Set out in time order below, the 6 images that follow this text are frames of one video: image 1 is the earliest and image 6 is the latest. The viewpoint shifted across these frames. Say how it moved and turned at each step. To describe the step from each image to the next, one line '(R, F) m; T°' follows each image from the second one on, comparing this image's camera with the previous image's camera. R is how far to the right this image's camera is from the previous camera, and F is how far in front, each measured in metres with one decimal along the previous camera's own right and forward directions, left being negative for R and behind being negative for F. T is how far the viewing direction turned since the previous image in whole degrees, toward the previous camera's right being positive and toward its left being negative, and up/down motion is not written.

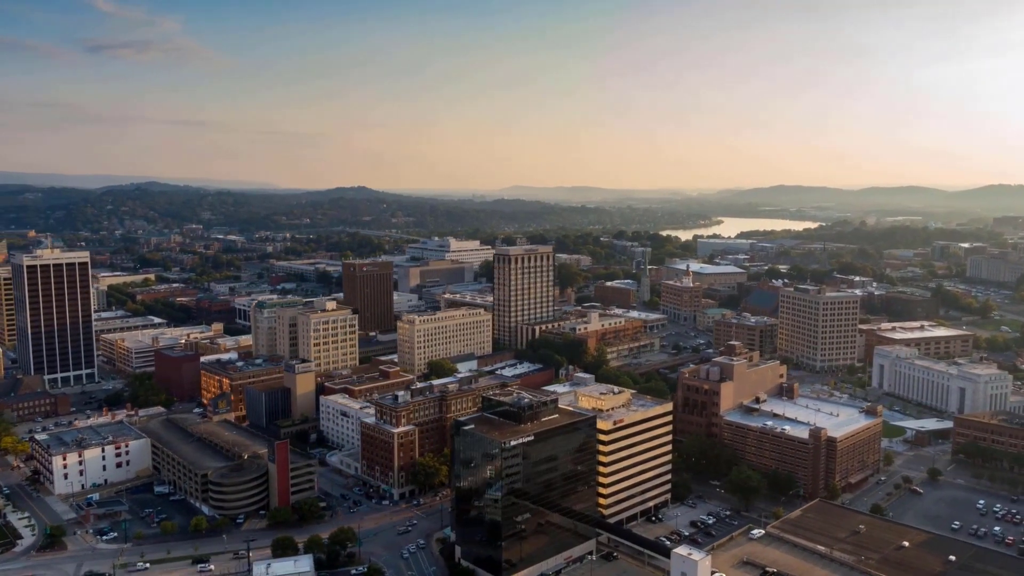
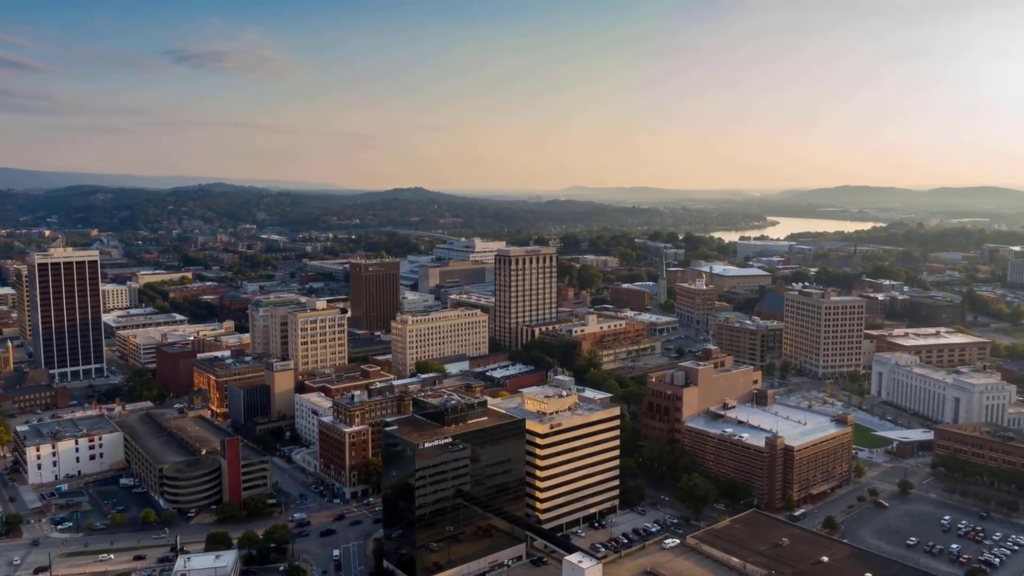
(+6.0, +0.4) m; -4°
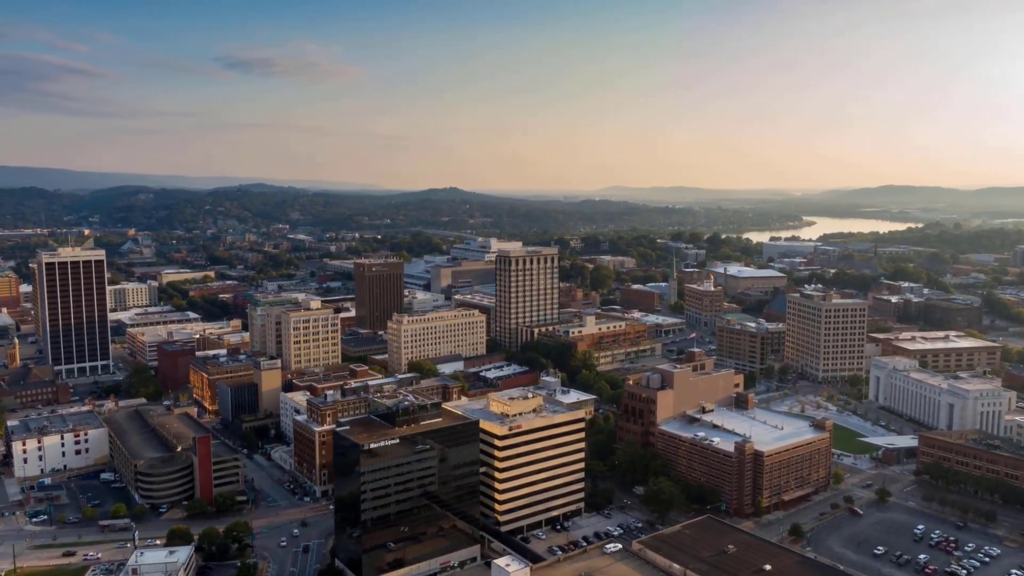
(+3.8, +0.2) m; -3°
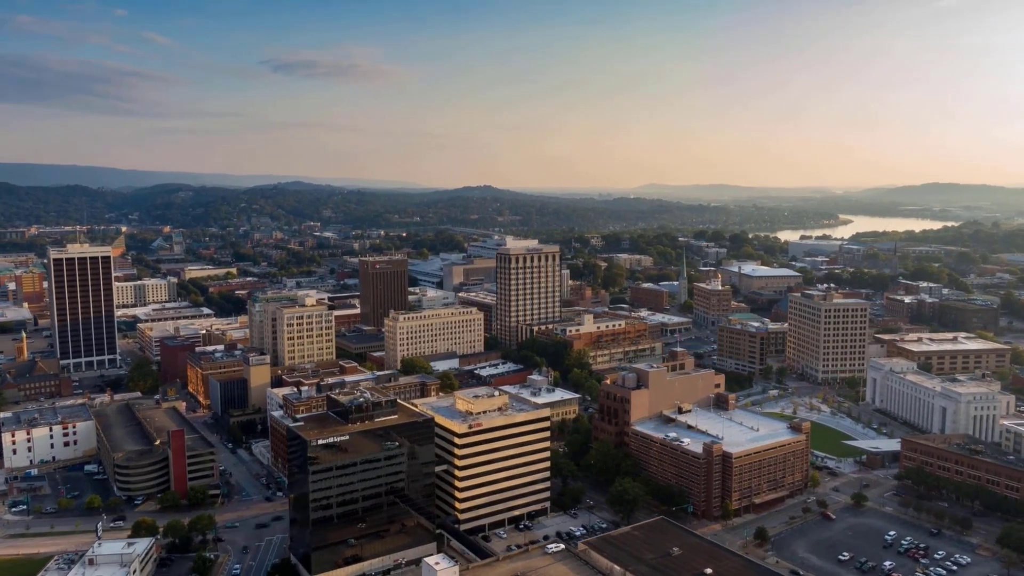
(+3.7, +0.2) m; -3°
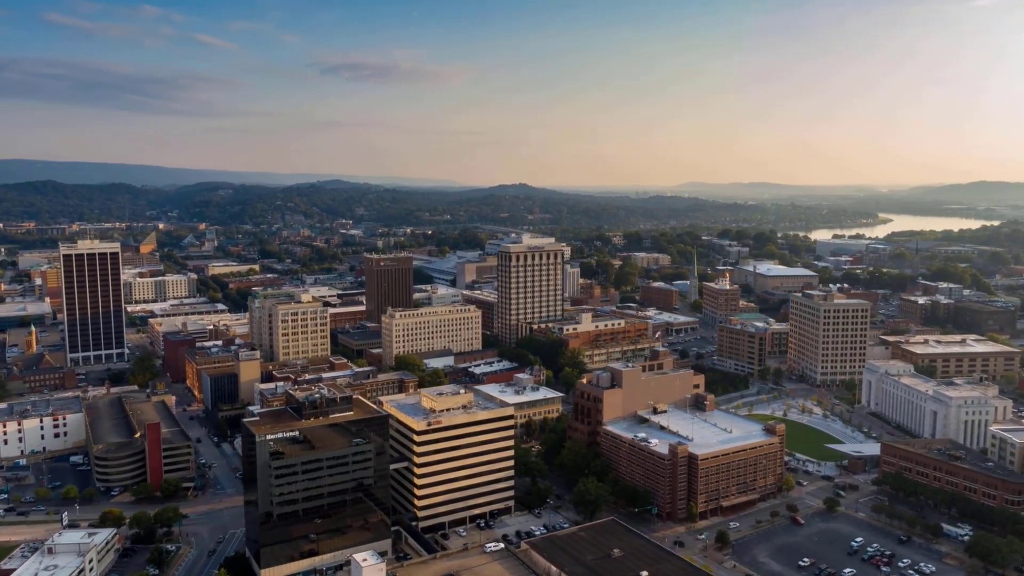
(+3.8, +0.2) m; -3°
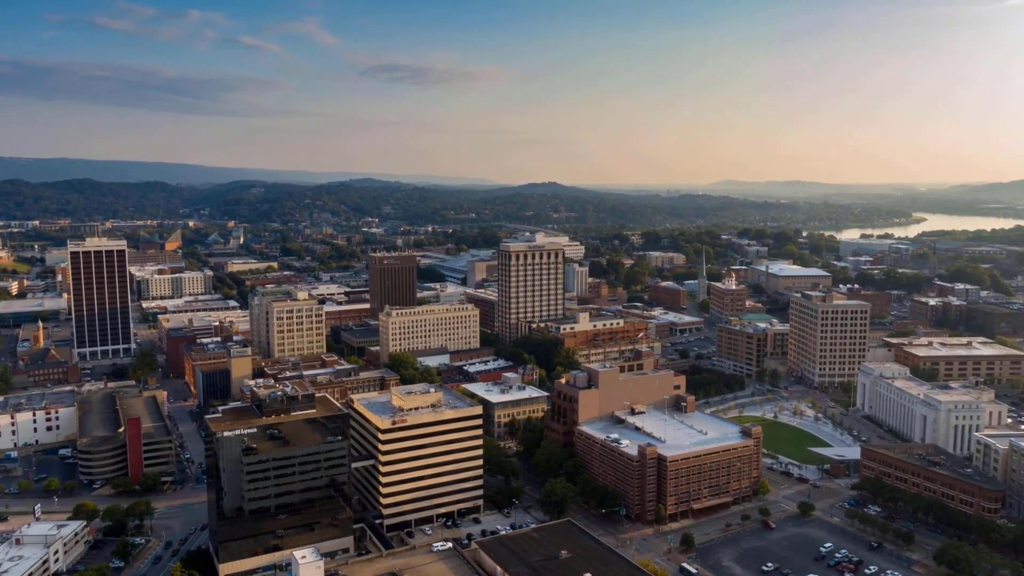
(+3.2, +0.2) m; -2°
